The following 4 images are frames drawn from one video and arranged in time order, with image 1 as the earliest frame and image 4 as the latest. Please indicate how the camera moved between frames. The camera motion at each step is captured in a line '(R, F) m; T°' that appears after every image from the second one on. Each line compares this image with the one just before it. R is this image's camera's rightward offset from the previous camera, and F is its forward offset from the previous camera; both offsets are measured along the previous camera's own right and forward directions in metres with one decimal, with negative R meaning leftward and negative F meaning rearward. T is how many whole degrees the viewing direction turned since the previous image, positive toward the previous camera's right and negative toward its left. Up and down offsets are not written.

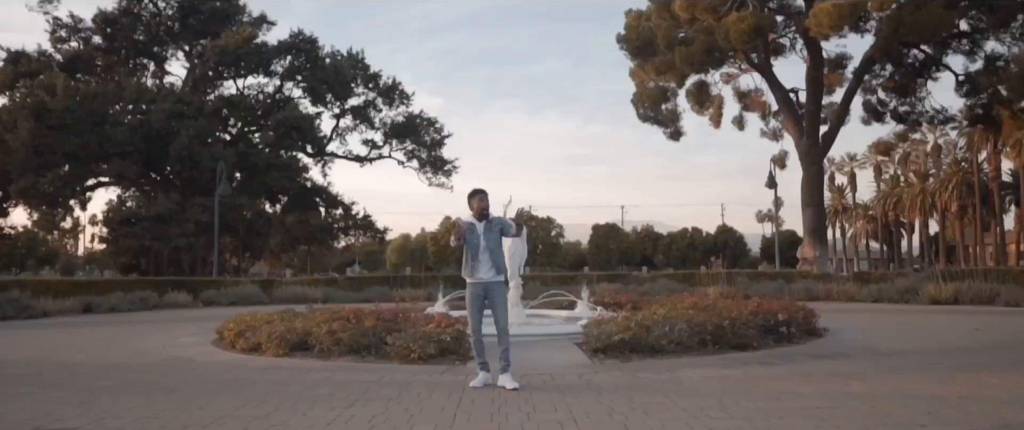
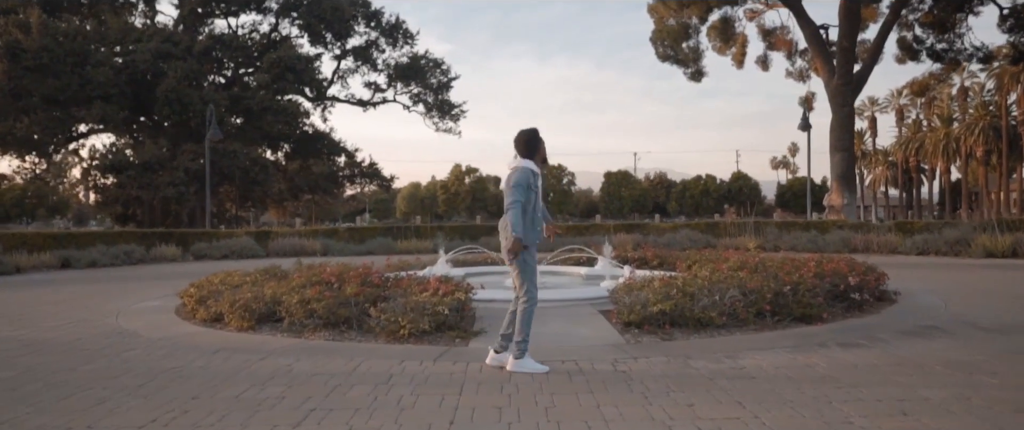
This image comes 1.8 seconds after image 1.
(0.0, +2.2) m; -1°
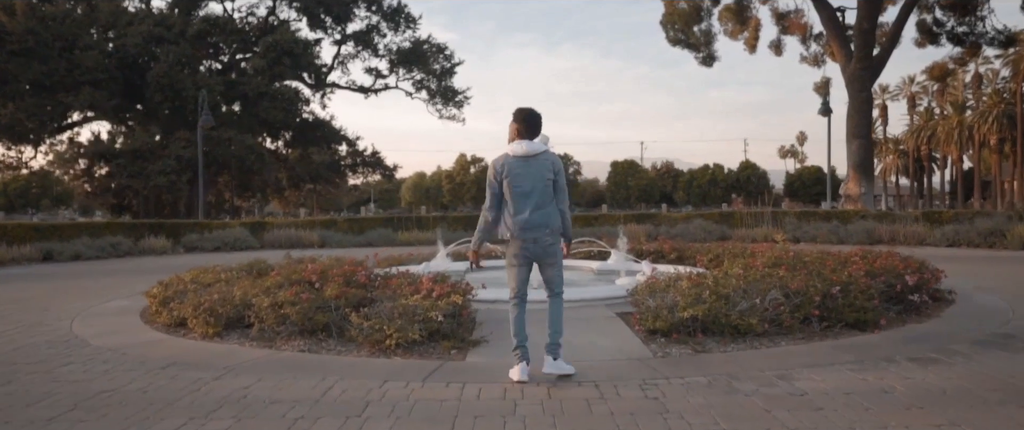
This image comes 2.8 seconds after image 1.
(0.0, +1.3) m; 0°
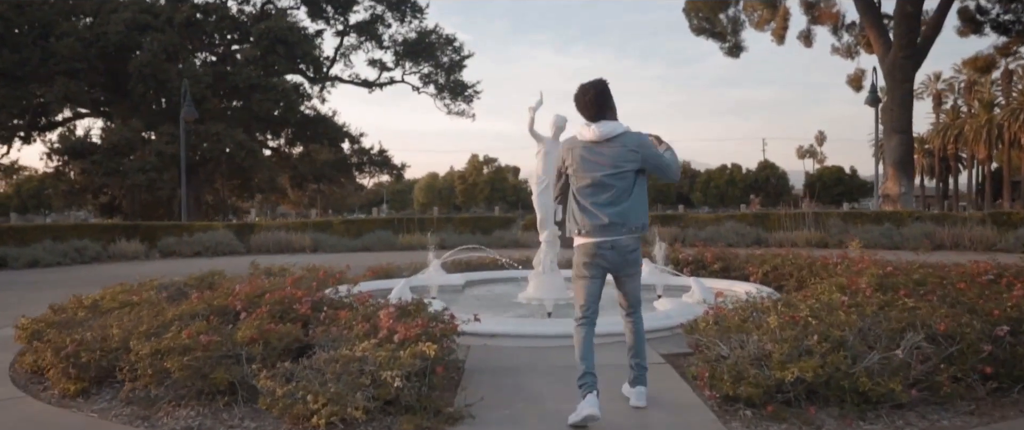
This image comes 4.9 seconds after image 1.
(+0.1, +2.7) m; -1°
